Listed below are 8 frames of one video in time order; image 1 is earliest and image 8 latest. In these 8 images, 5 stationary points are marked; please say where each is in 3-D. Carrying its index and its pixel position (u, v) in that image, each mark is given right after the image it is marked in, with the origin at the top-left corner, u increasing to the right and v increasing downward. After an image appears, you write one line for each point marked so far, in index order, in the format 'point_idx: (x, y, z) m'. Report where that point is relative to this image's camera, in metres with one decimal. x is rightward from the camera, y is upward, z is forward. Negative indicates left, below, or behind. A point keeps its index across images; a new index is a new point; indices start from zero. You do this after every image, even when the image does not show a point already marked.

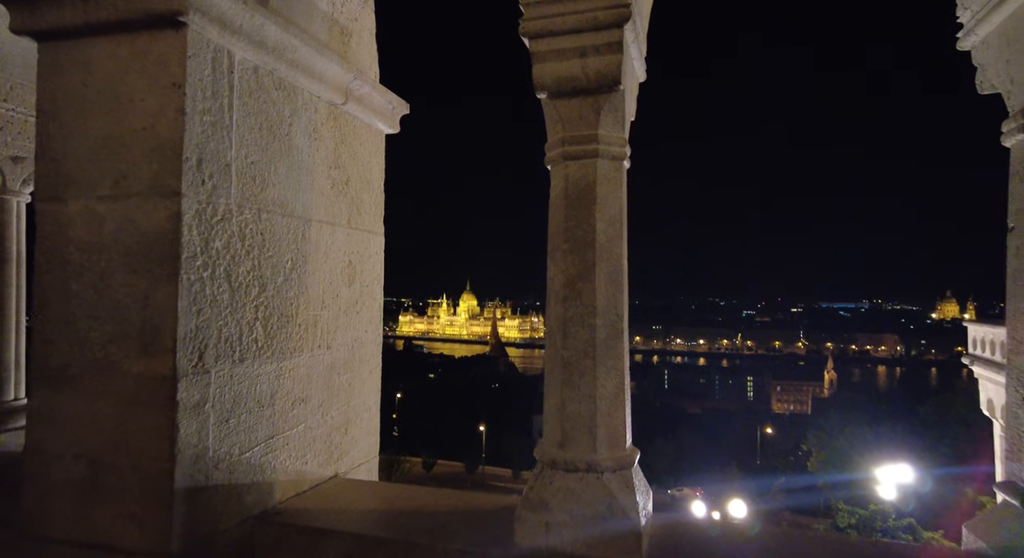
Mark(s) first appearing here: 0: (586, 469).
0: (+0.2, -0.4, +1.5) m
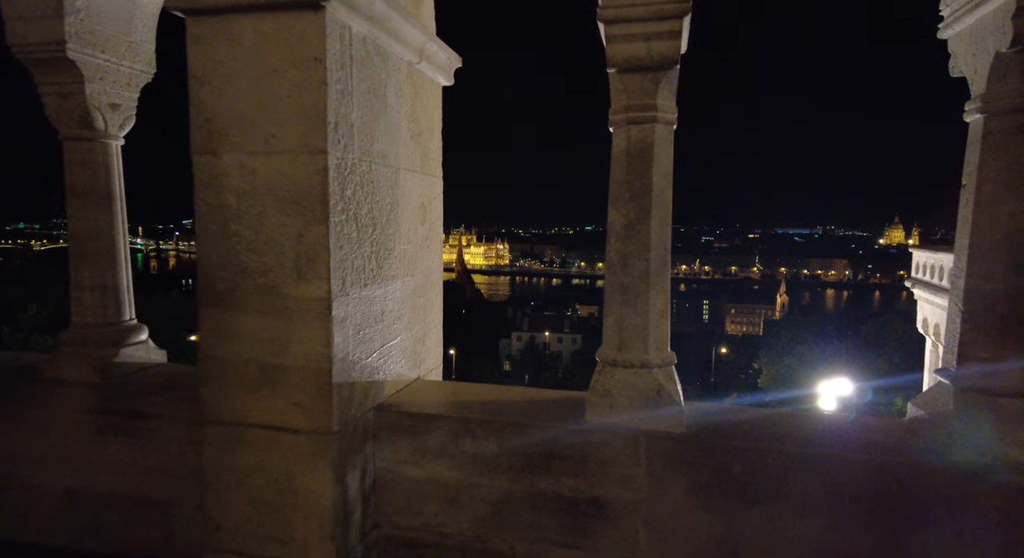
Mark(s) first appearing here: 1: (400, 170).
0: (+0.4, -0.3, +1.9) m
1: (-0.4, +0.4, +2.2) m
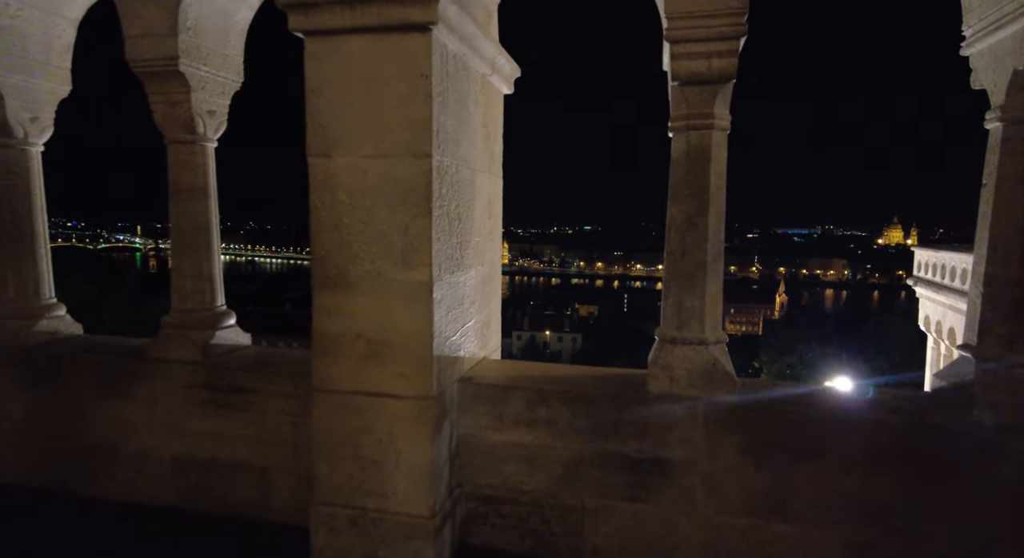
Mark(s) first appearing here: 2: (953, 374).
0: (+0.6, -0.2, +2.2) m
1: (-0.1, +0.4, +2.5) m
2: (+1.5, -0.3, +2.2) m
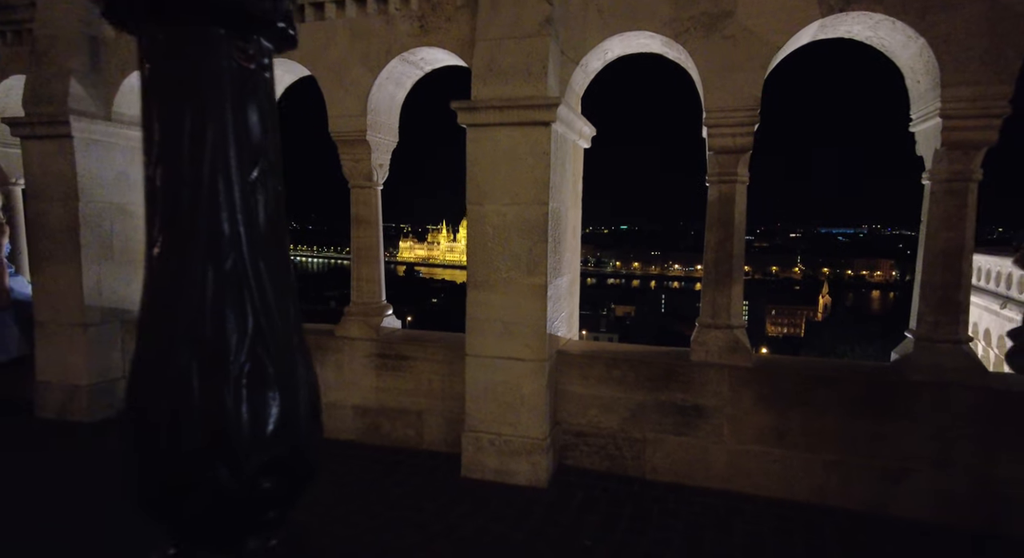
0: (+1.1, -0.2, +3.2) m
1: (+0.3, +0.4, +3.6) m
2: (+2.0, -0.4, +3.2) m
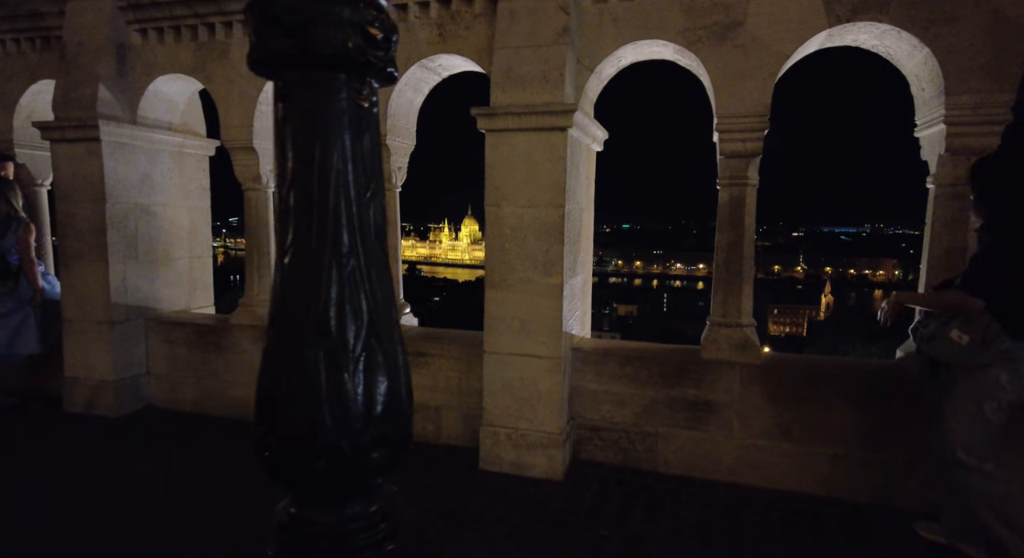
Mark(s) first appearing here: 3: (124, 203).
0: (+1.2, -0.2, +3.3) m
1: (+0.4, +0.4, +3.7) m
2: (+2.1, -0.4, +3.3) m
3: (-2.5, +0.5, +4.2) m
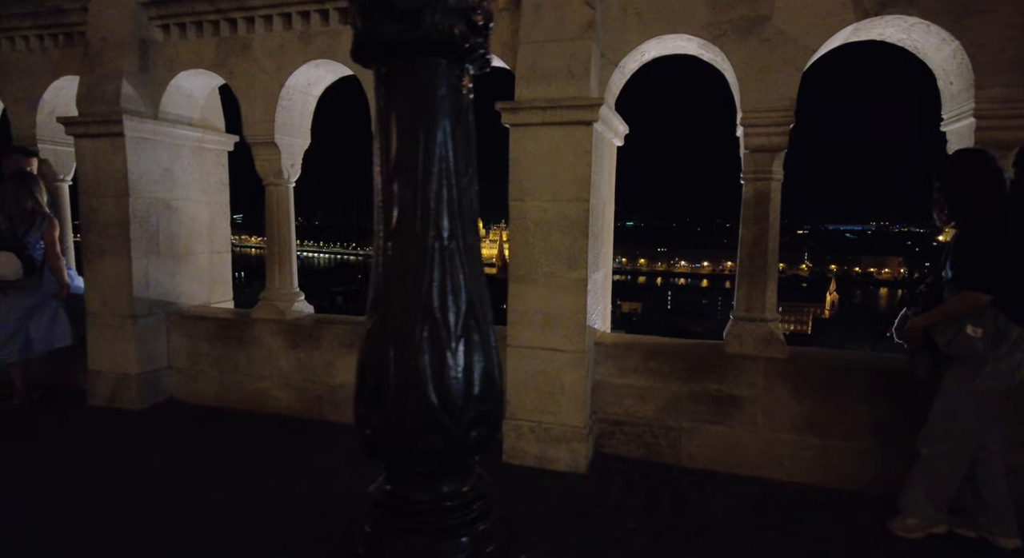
0: (+1.3, -0.2, +3.3) m
1: (+0.5, +0.4, +3.7) m
2: (+2.2, -0.3, +3.3) m
3: (-2.4, +0.5, +4.2) m
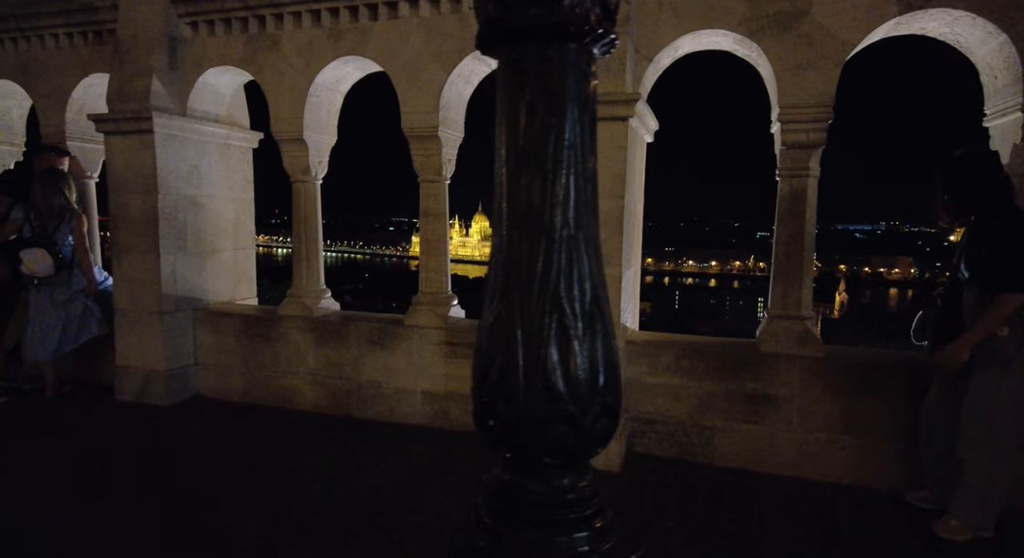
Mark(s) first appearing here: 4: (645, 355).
0: (+1.5, -0.2, +3.3) m
1: (+0.7, +0.4, +3.7) m
2: (+2.3, -0.3, +3.3) m
3: (-2.2, +0.6, +4.2) m
4: (+0.7, -0.4, +3.5) m
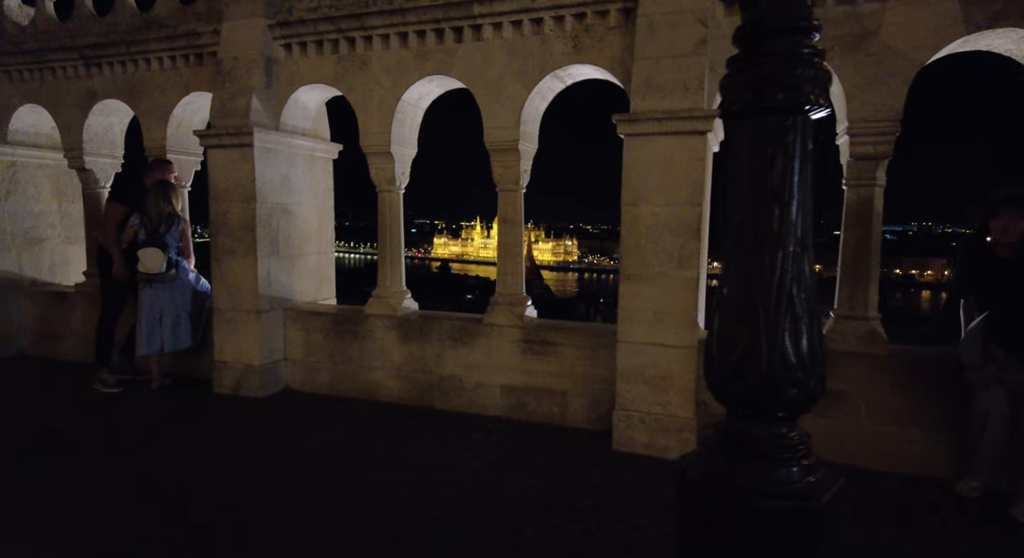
0: (+1.9, -0.2, +3.5) m
1: (+1.2, +0.4, +3.9) m
2: (+2.8, -0.3, +3.5) m
3: (-1.7, +0.5, +4.6) m
4: (+1.2, -0.4, +3.7) m
